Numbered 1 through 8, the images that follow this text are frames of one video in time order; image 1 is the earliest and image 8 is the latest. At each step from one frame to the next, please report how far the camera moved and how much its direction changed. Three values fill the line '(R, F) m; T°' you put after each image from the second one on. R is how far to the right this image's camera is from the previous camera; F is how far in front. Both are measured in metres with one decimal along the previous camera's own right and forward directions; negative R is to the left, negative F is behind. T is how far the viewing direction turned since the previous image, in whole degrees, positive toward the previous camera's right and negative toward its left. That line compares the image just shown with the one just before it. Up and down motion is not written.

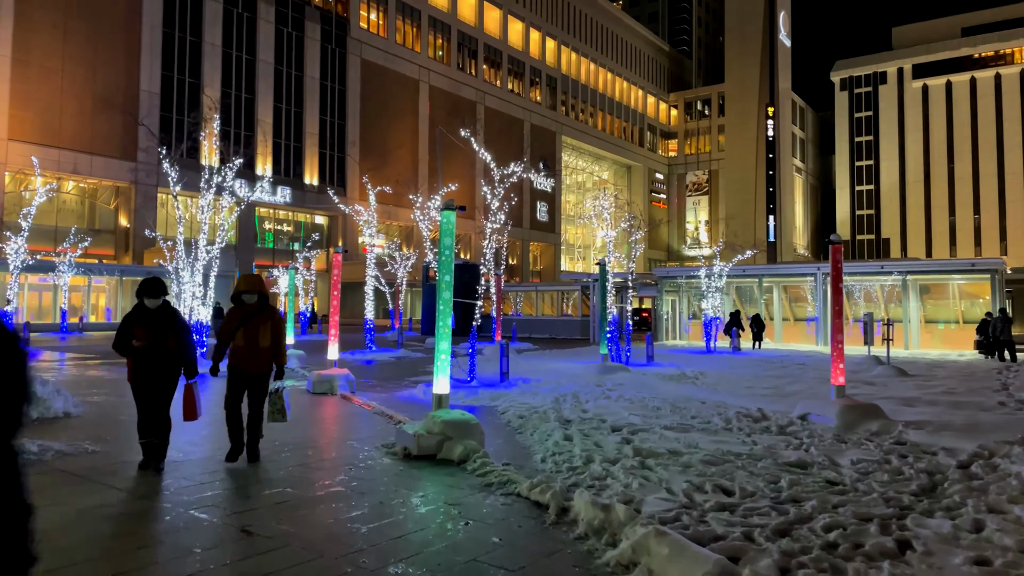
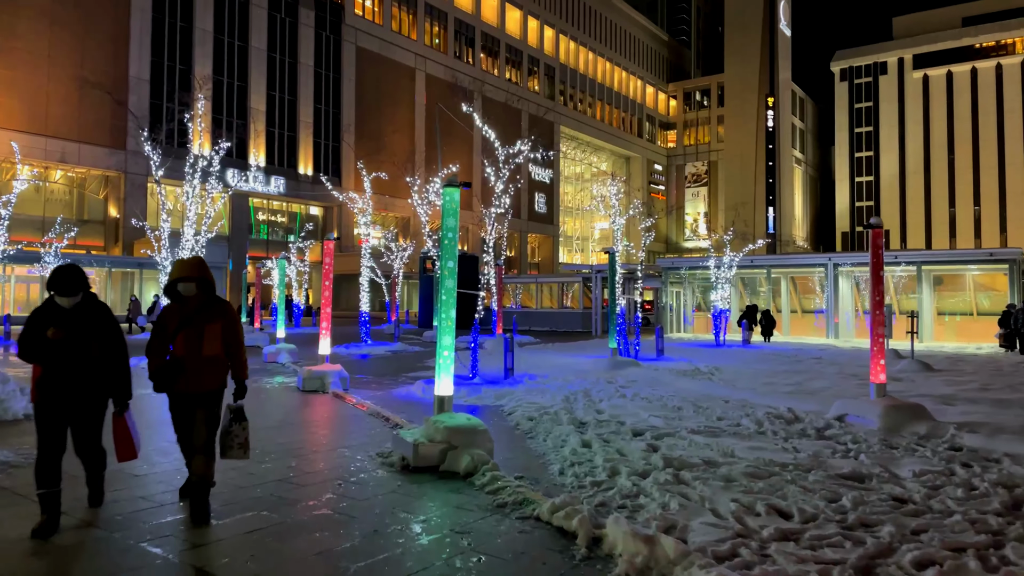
(-0.1, +0.9) m; 0°
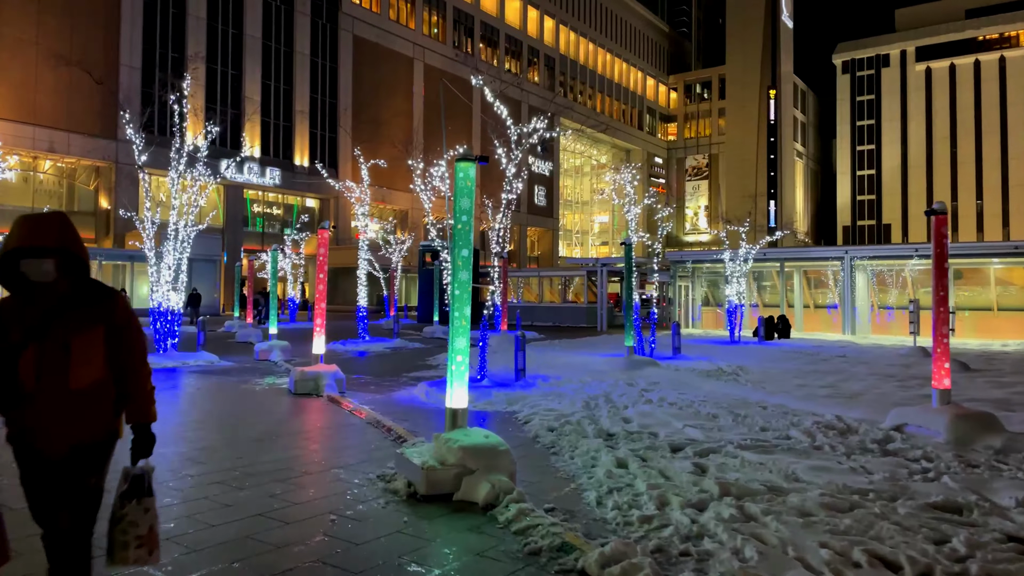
(-0.2, +1.1) m; 0°
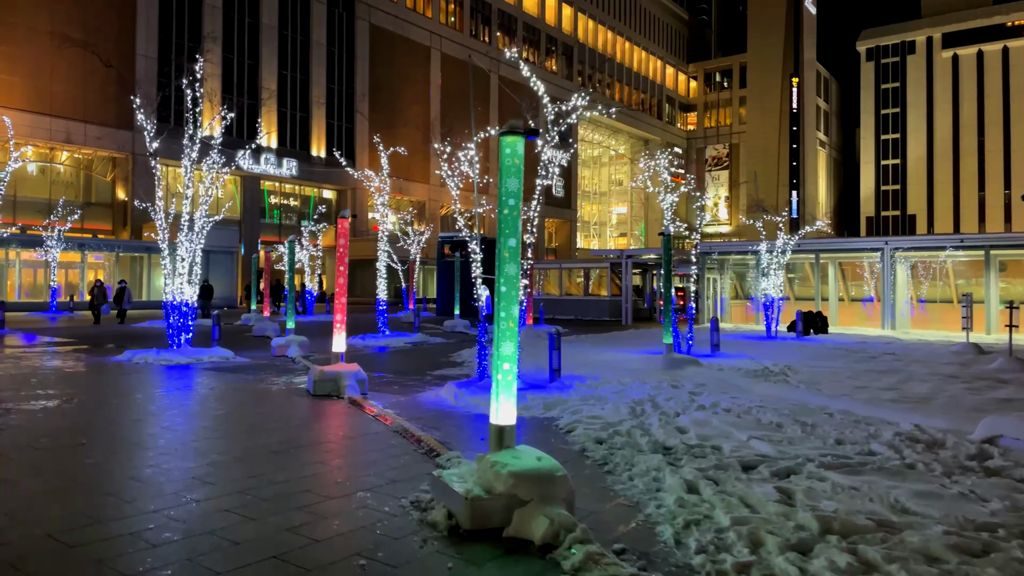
(-0.3, +0.8) m; -1°
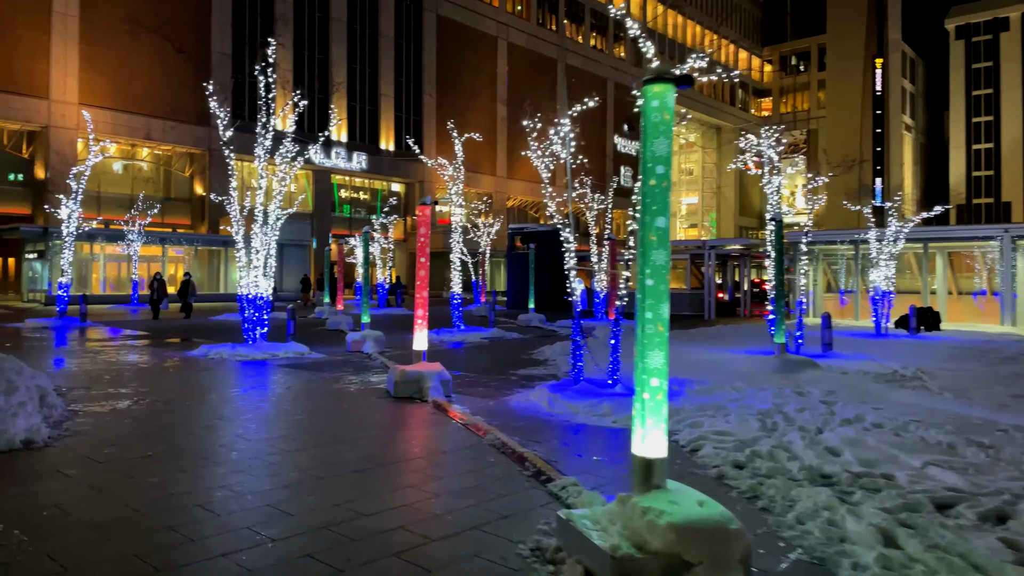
(-0.5, +1.0) m; -5°
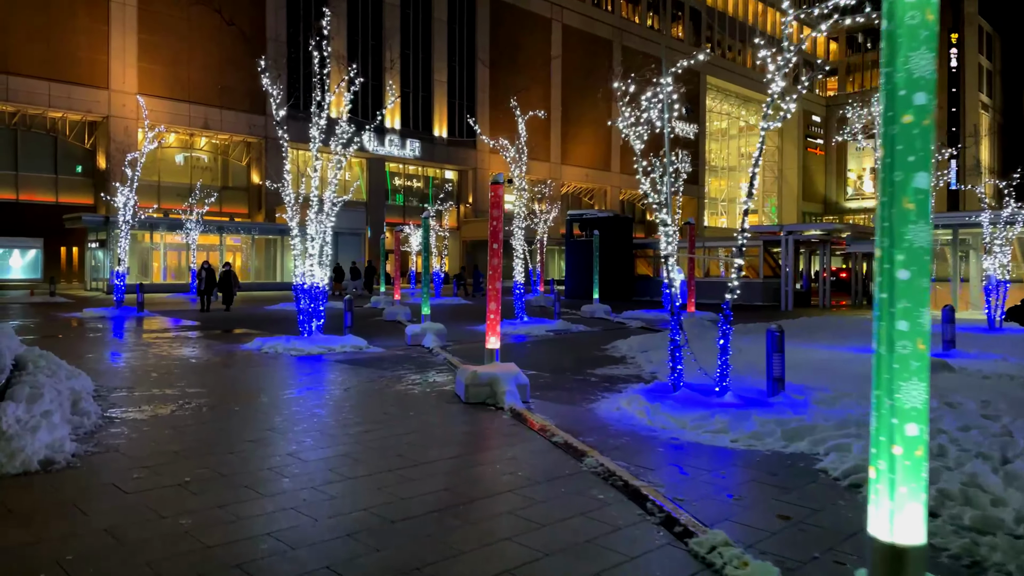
(-0.4, +1.2) m; -4°
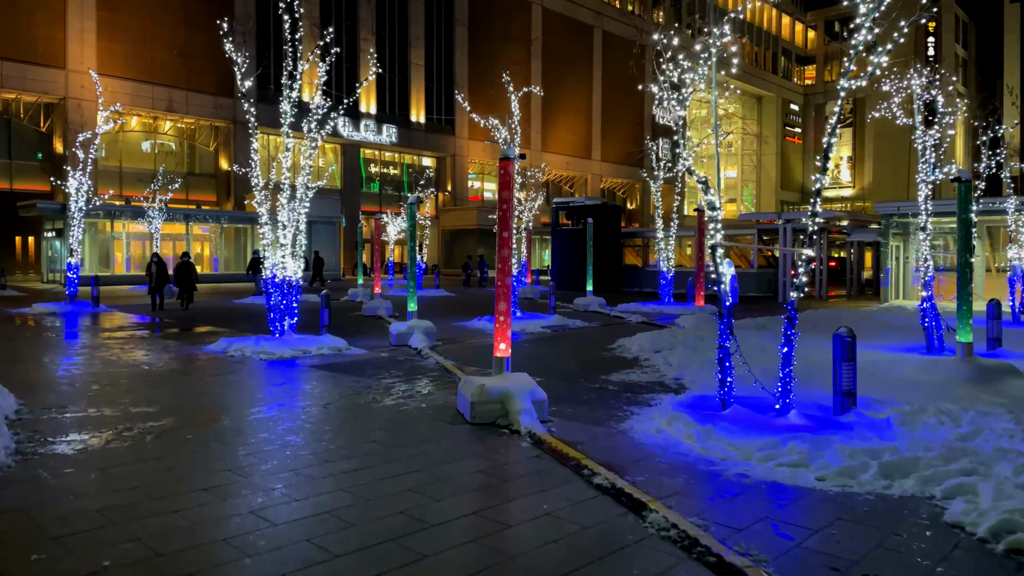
(-0.4, +1.4) m; +2°
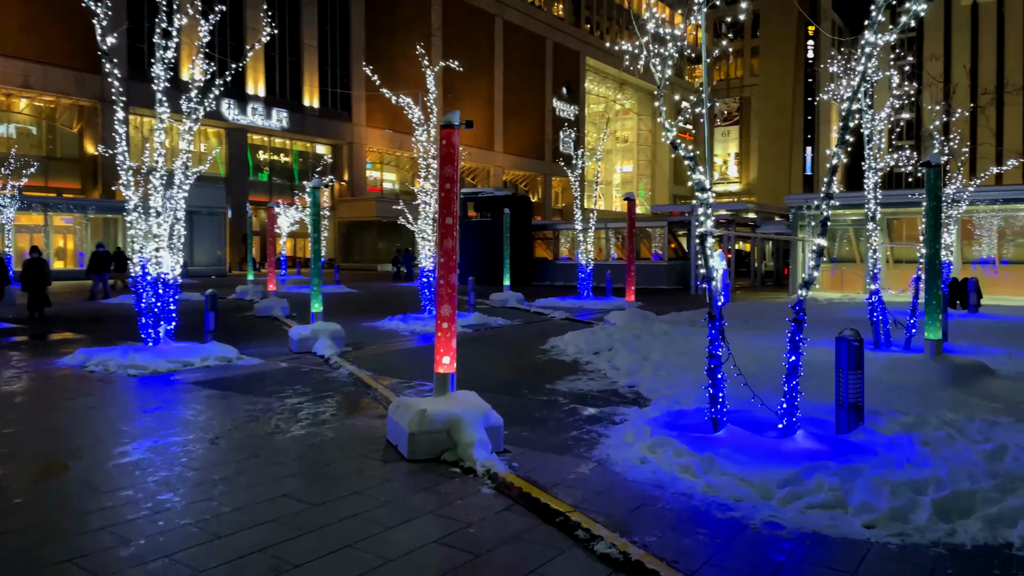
(-0.4, +1.4) m; +8°
